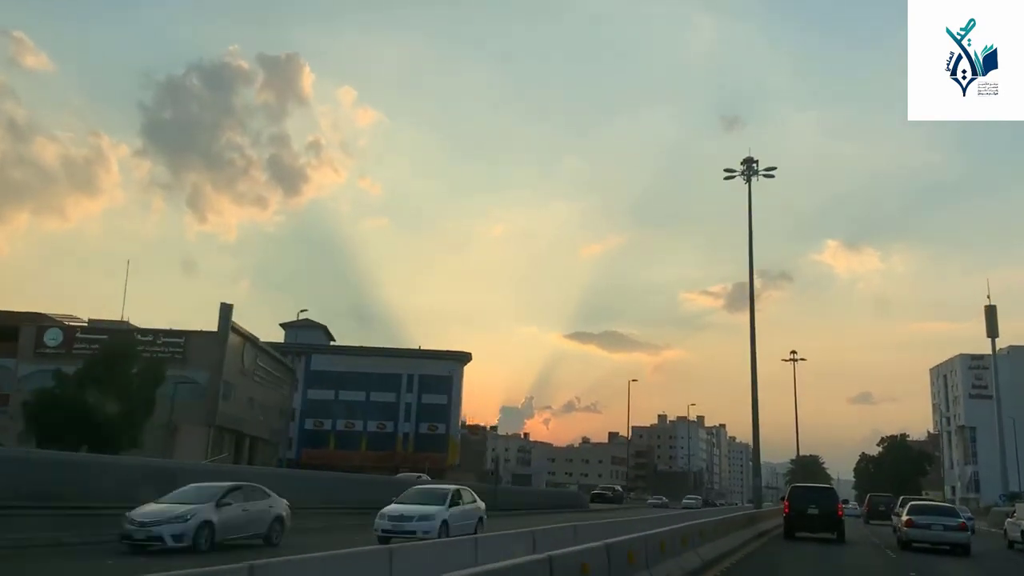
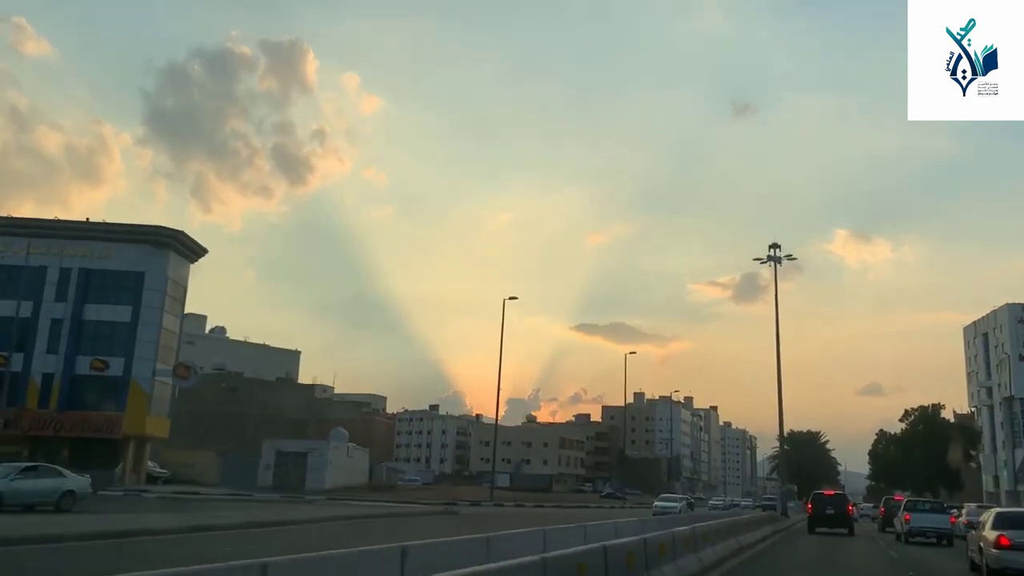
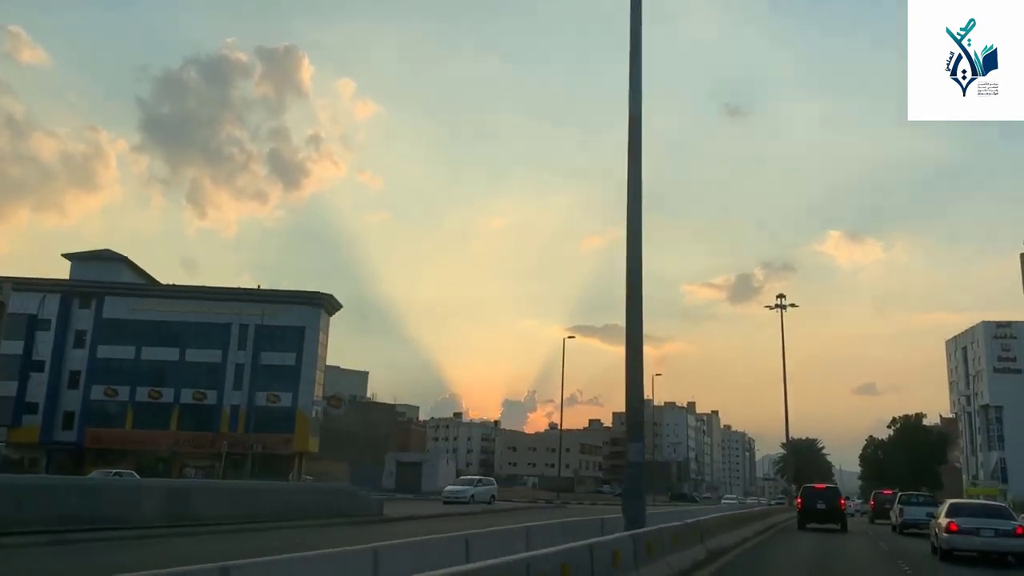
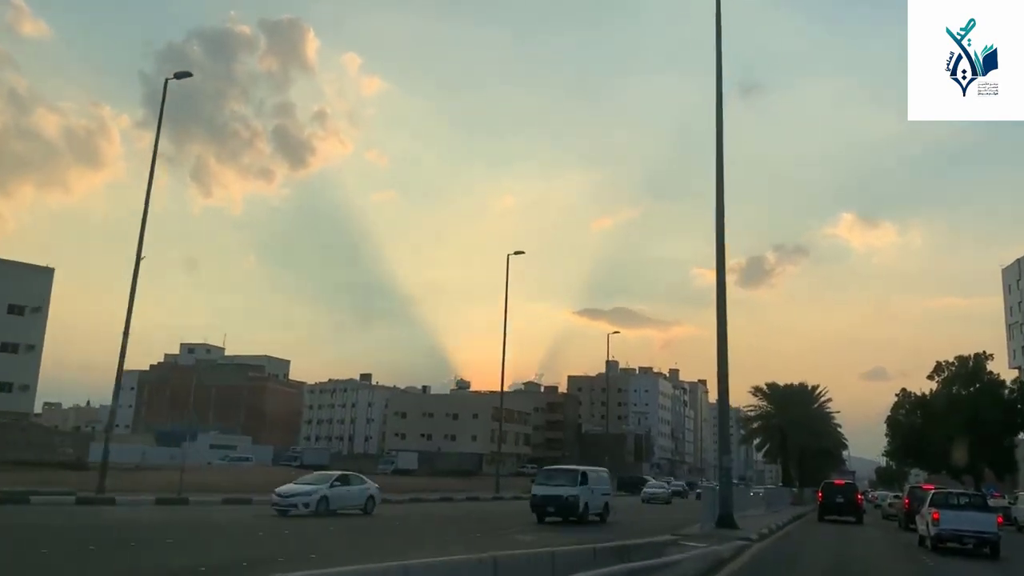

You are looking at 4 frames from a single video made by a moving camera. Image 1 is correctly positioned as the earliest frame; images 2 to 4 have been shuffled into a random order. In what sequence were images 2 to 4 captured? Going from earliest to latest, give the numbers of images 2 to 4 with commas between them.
3, 2, 4
